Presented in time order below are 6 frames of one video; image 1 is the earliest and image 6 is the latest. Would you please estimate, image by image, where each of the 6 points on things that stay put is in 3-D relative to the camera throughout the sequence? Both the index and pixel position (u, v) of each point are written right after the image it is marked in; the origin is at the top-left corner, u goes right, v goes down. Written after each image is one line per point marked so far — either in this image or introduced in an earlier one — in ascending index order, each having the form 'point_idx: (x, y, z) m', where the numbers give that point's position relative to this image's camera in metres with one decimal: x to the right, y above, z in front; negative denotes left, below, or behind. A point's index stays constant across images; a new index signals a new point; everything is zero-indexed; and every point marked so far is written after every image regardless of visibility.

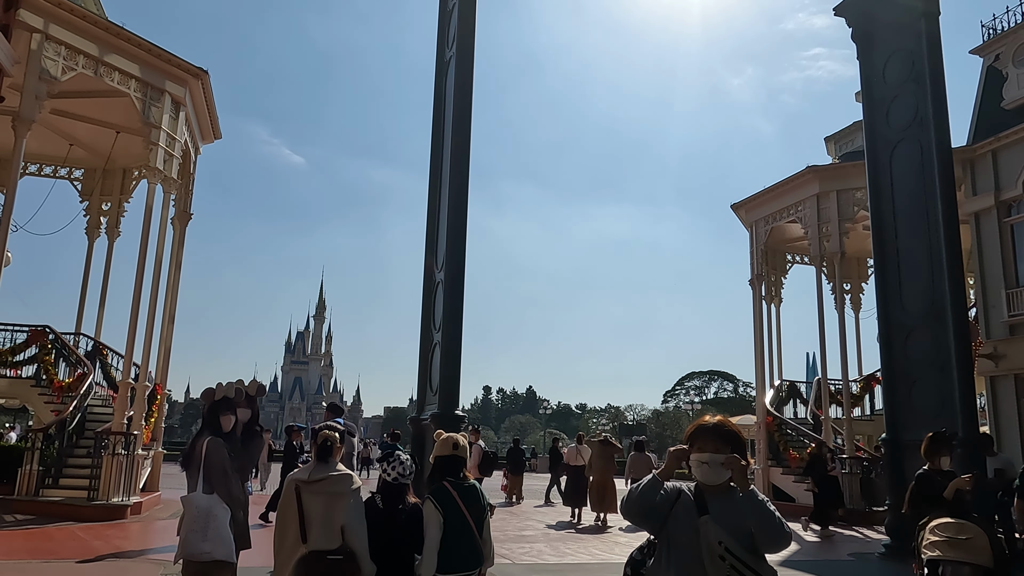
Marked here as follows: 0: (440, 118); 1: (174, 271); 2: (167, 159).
0: (-0.7, +1.9, +8.2) m
1: (-6.4, +0.3, +14.5) m
2: (-5.8, +2.2, +12.8) m
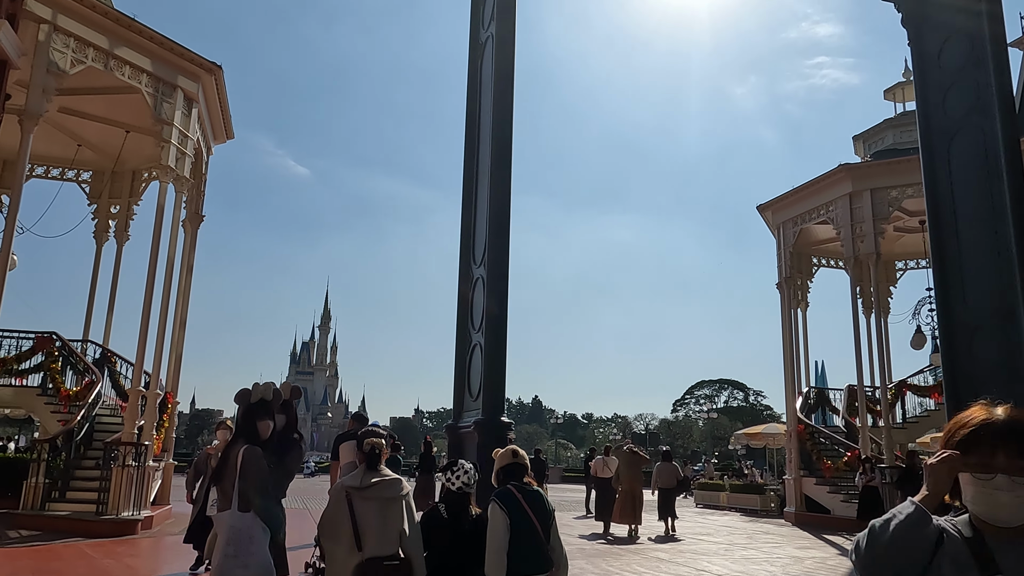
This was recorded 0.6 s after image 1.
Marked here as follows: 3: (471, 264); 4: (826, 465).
0: (-0.3, +1.9, +7.7) m
1: (-6.0, +0.2, +14.0) m
2: (-5.4, +2.1, +12.3) m
3: (-0.4, +0.2, +7.2) m
4: (+6.6, -3.7, +16.0) m
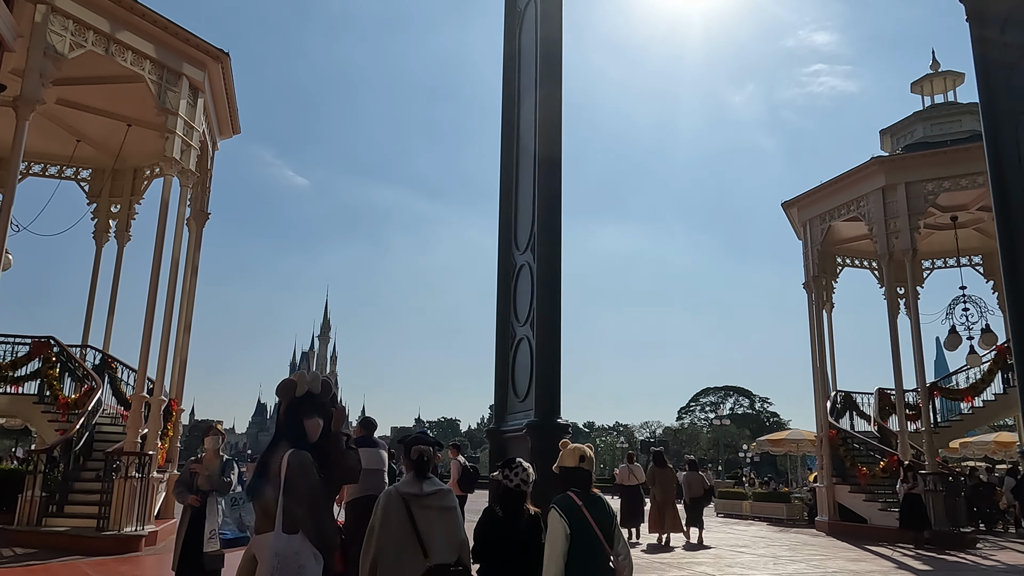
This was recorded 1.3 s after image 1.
0: (0.0, +2.0, +7.0) m
1: (-5.6, +0.2, +13.3) m
2: (-5.0, +2.1, +11.6) m
3: (0.0, +0.3, +6.5) m
4: (+7.0, -3.7, +15.3) m
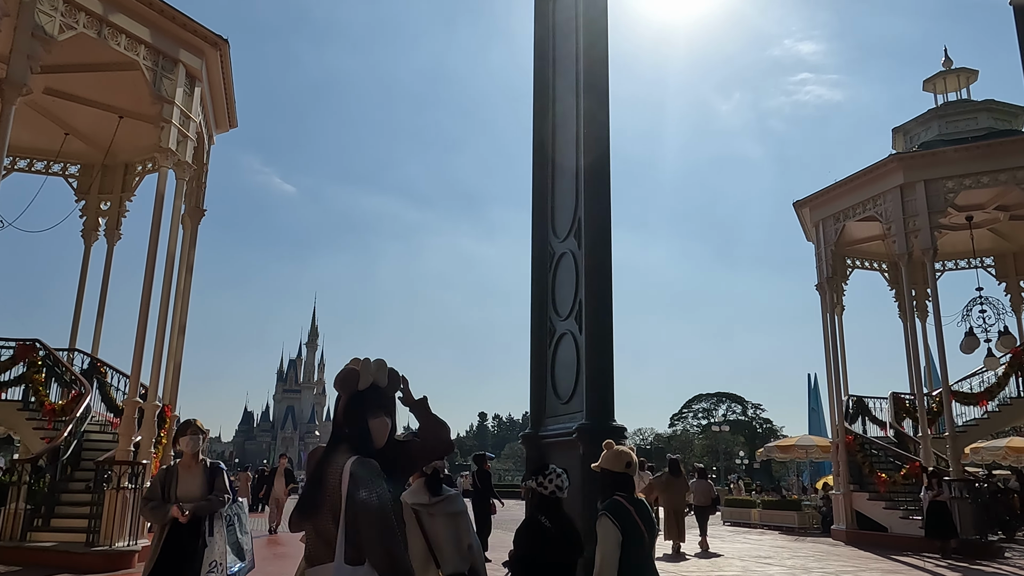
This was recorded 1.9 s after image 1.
0: (+0.3, +2.0, +6.5) m
1: (-5.4, +0.2, +12.6) m
2: (-4.8, +2.1, +11.0) m
3: (+0.3, +0.4, +5.9) m
4: (+7.2, -3.7, +14.8) m
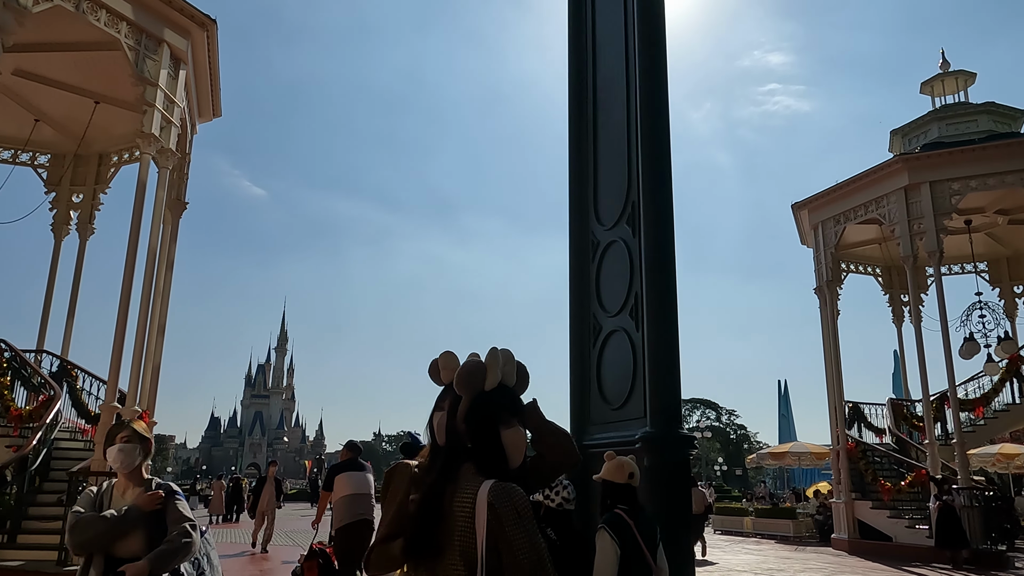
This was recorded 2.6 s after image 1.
0: (+0.6, +2.1, +5.9) m
1: (-5.4, +0.3, +11.9) m
2: (-4.7, +2.2, +10.2) m
3: (+0.6, +0.4, +5.4) m
4: (+7.1, -3.8, +14.4) m
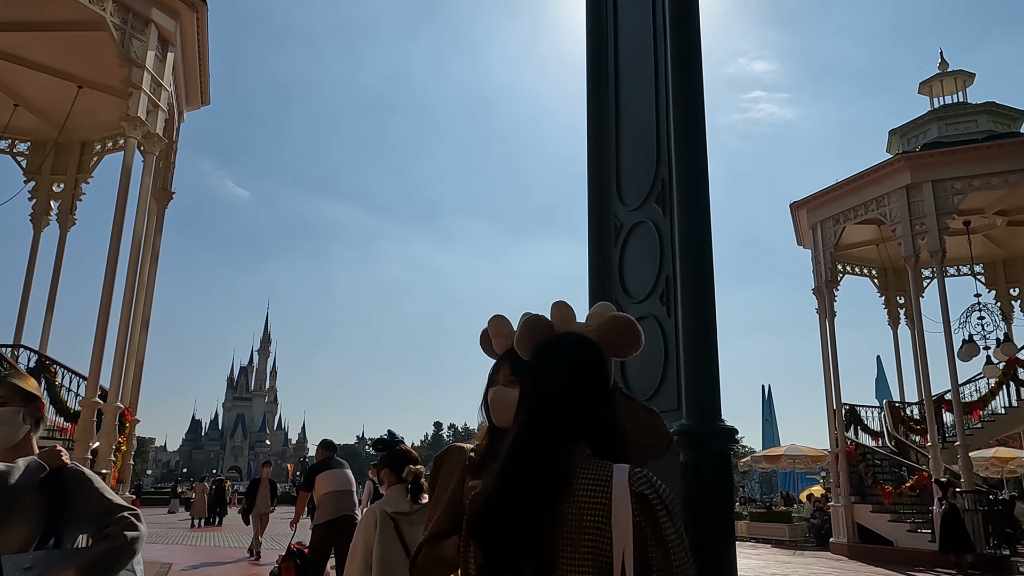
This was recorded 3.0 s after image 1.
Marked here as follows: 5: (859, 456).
0: (+0.7, +2.2, +5.6) m
1: (-5.4, +0.4, +11.4) m
2: (-4.6, +2.3, +9.8) m
3: (+0.7, +0.5, +5.0) m
4: (+7.0, -3.8, +14.2) m
5: (+6.9, -3.3, +15.1) m
